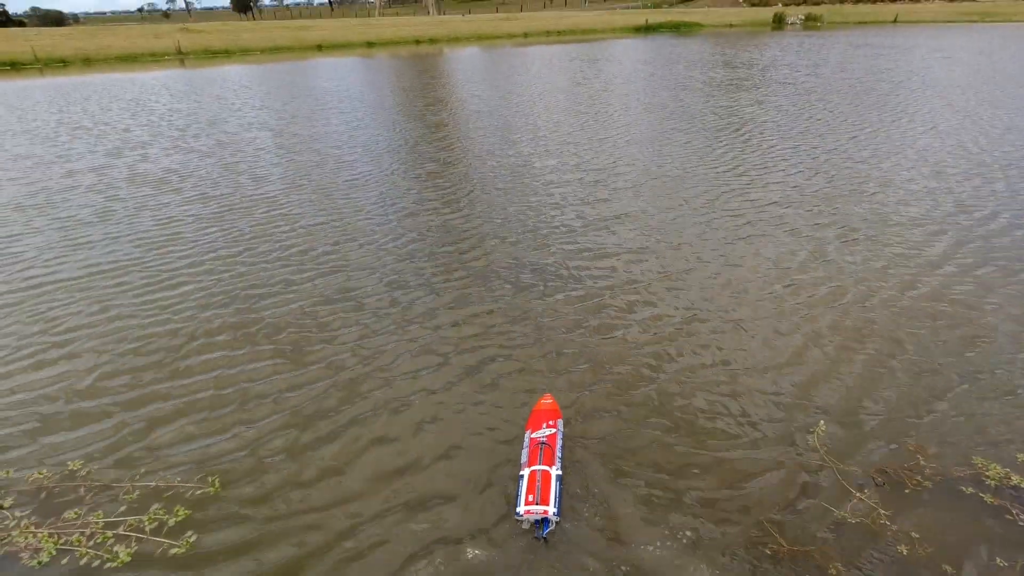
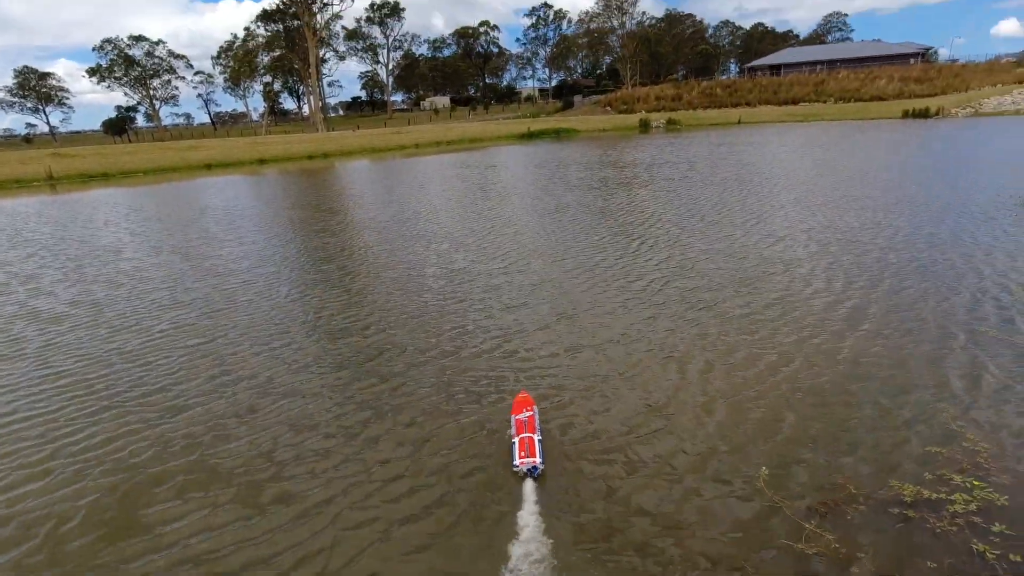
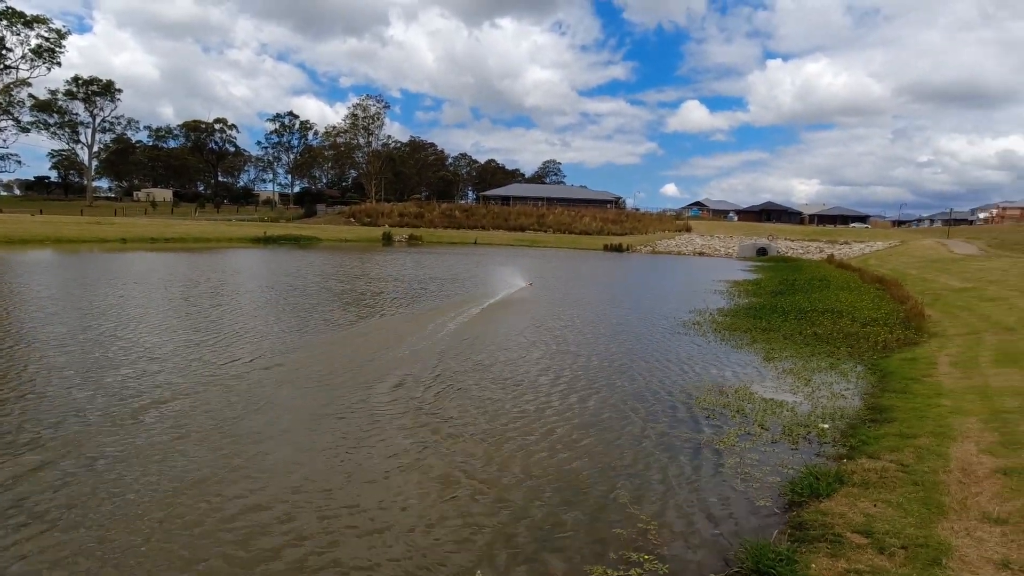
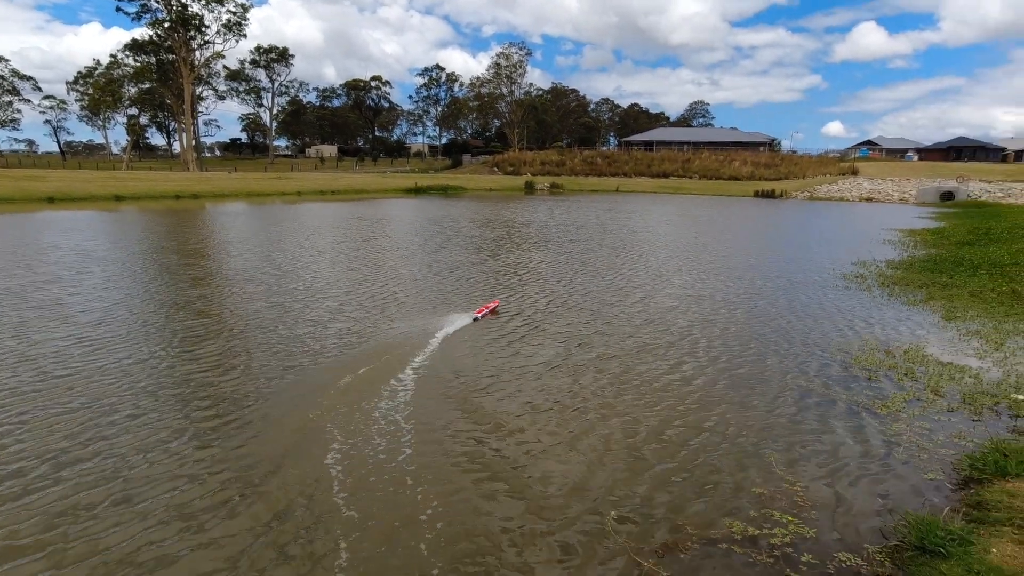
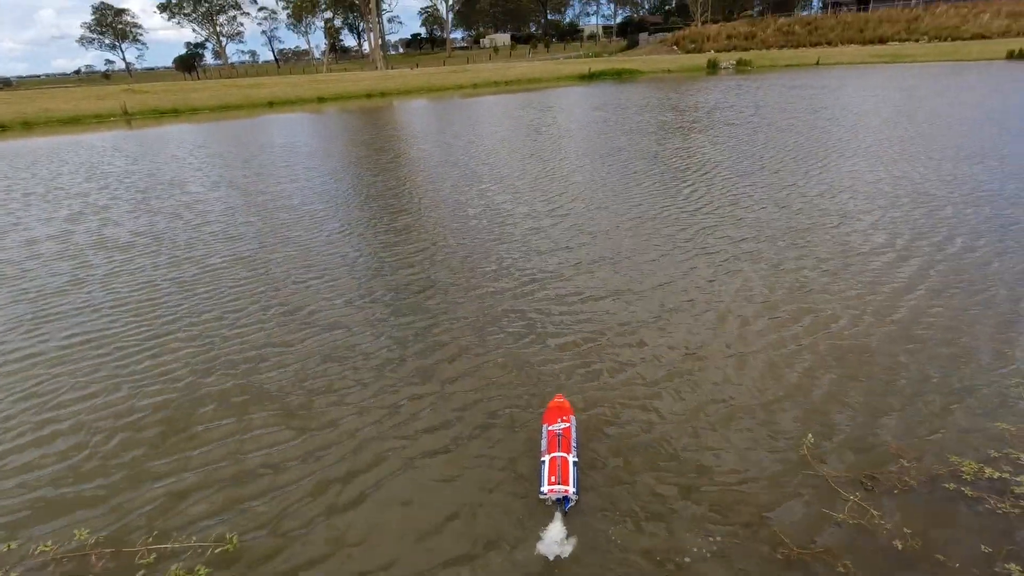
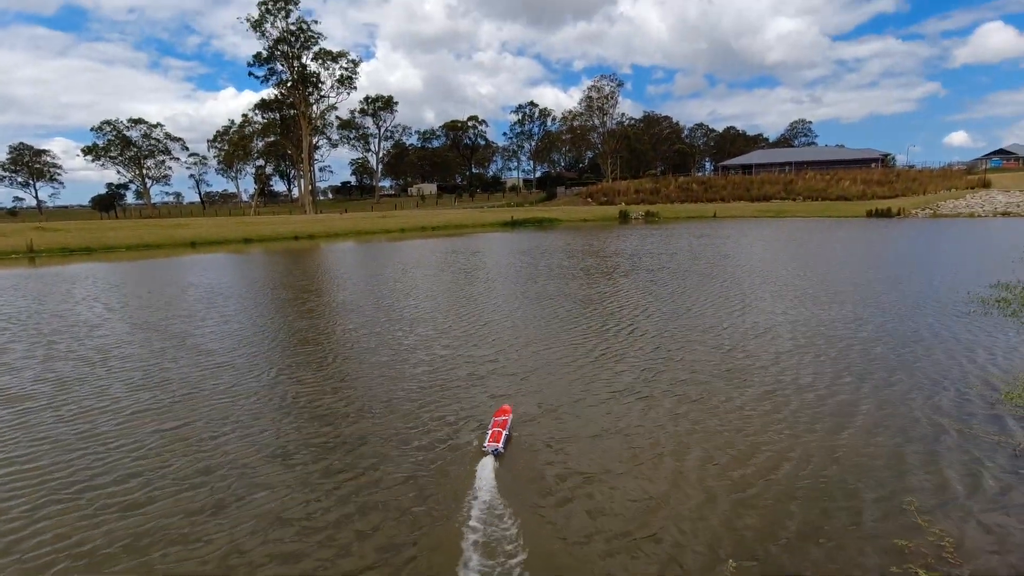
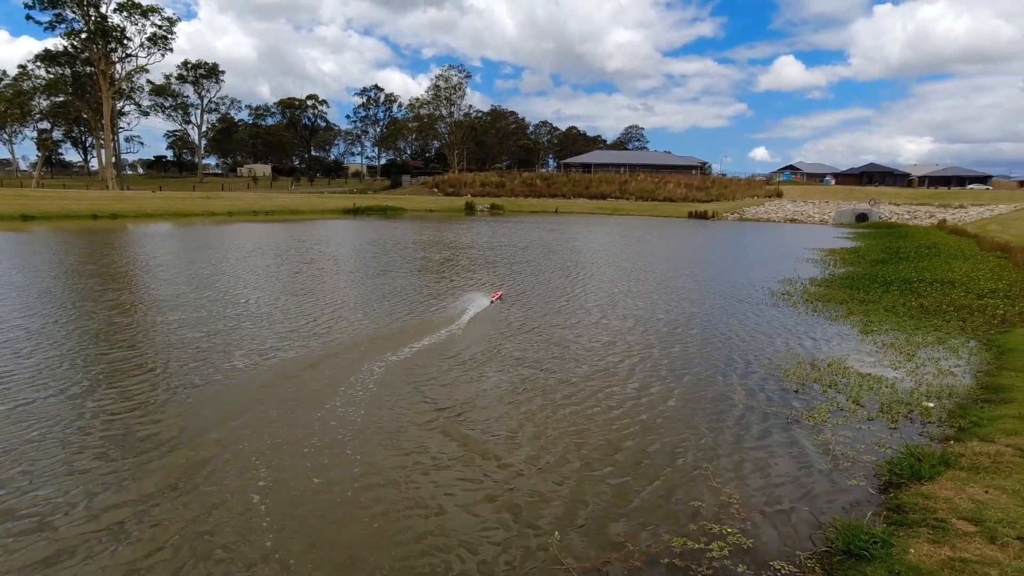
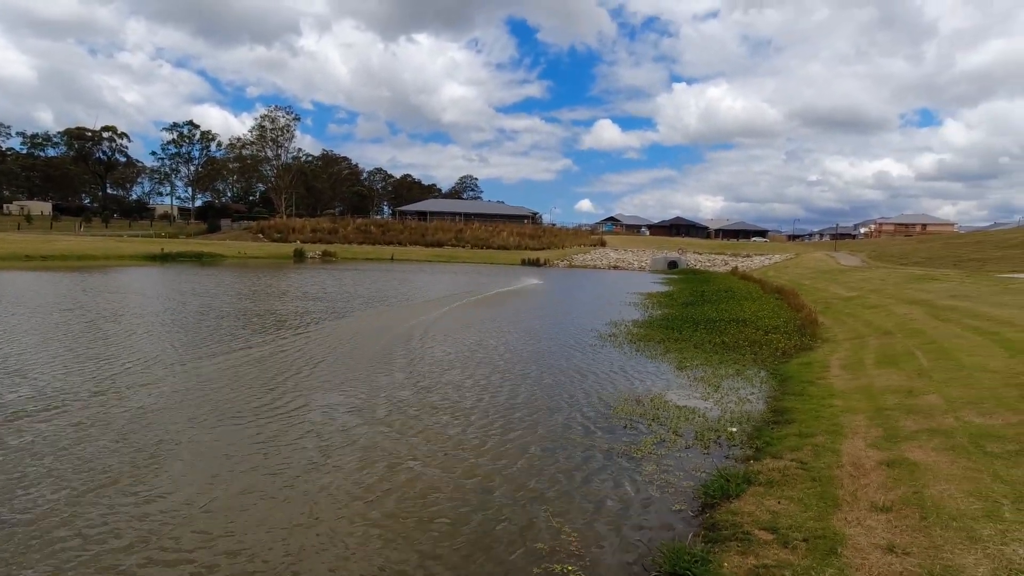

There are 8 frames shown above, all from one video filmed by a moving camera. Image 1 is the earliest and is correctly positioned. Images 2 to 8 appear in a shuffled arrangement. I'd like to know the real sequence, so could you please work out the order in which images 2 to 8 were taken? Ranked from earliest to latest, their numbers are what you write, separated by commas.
5, 2, 6, 4, 7, 3, 8
